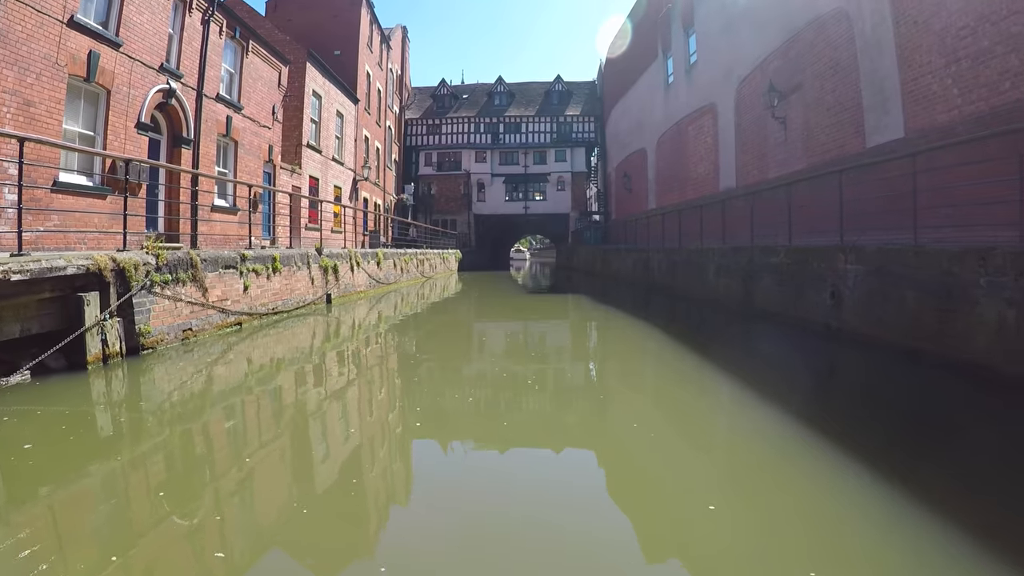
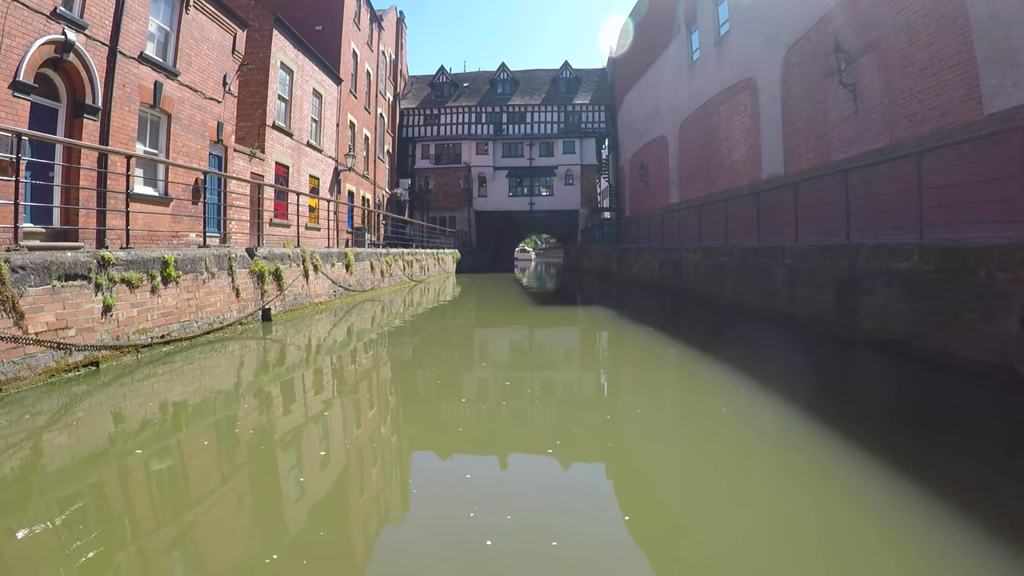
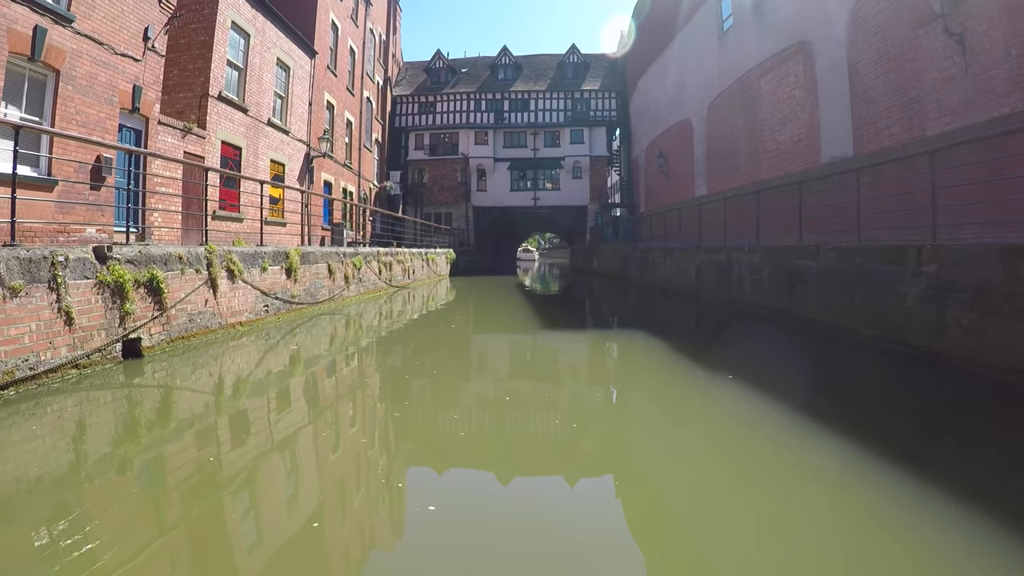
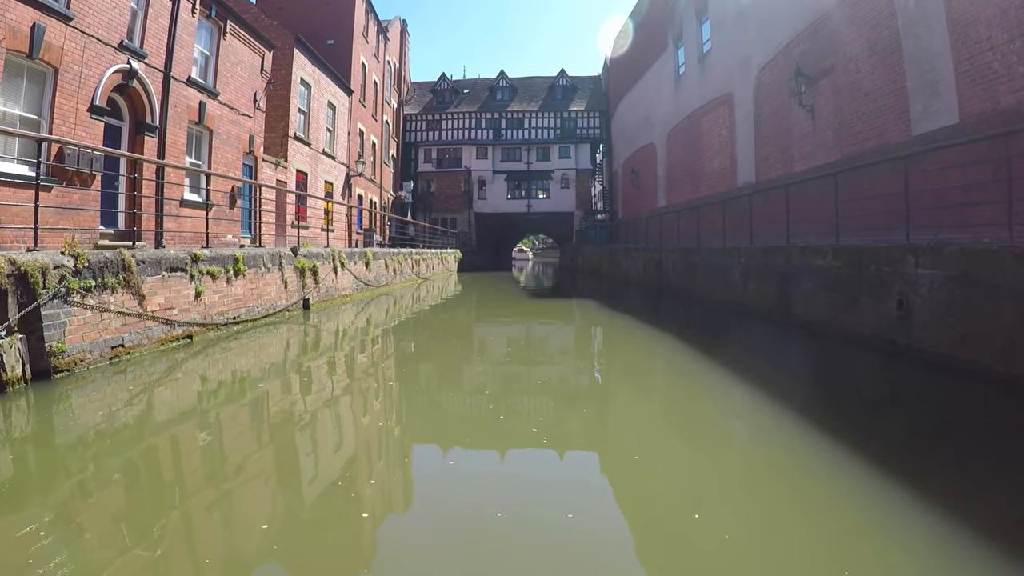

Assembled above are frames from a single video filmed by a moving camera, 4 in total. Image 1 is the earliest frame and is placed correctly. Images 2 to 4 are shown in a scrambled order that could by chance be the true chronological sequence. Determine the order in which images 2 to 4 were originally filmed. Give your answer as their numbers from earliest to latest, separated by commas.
4, 2, 3
